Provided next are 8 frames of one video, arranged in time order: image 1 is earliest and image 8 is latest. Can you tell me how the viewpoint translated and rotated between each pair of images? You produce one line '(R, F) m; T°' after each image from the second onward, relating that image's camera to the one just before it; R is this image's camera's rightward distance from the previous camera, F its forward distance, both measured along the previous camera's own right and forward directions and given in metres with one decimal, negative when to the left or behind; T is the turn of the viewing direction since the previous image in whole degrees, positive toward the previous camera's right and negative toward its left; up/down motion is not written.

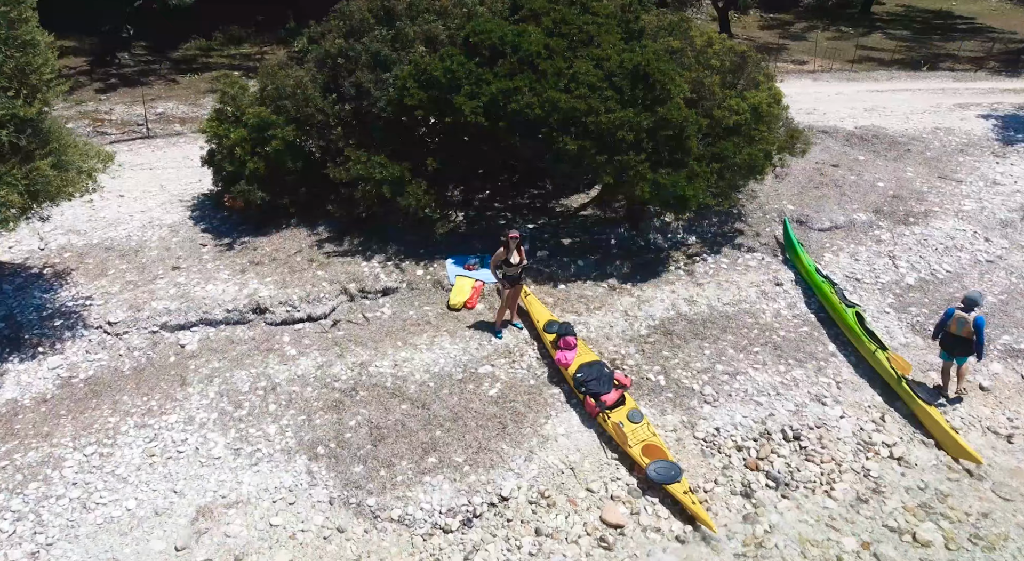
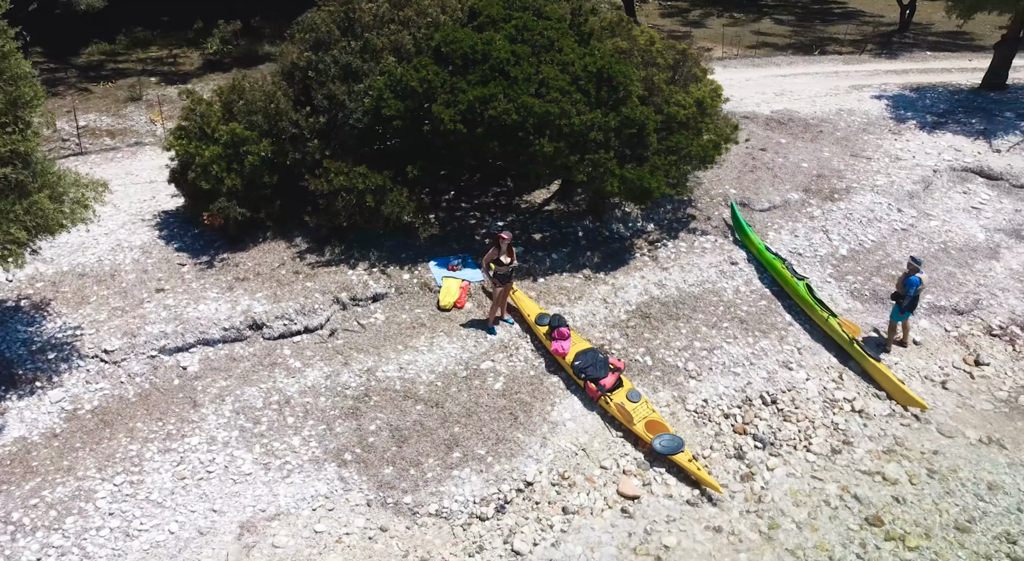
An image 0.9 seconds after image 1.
(-1.7, -0.6) m; +8°
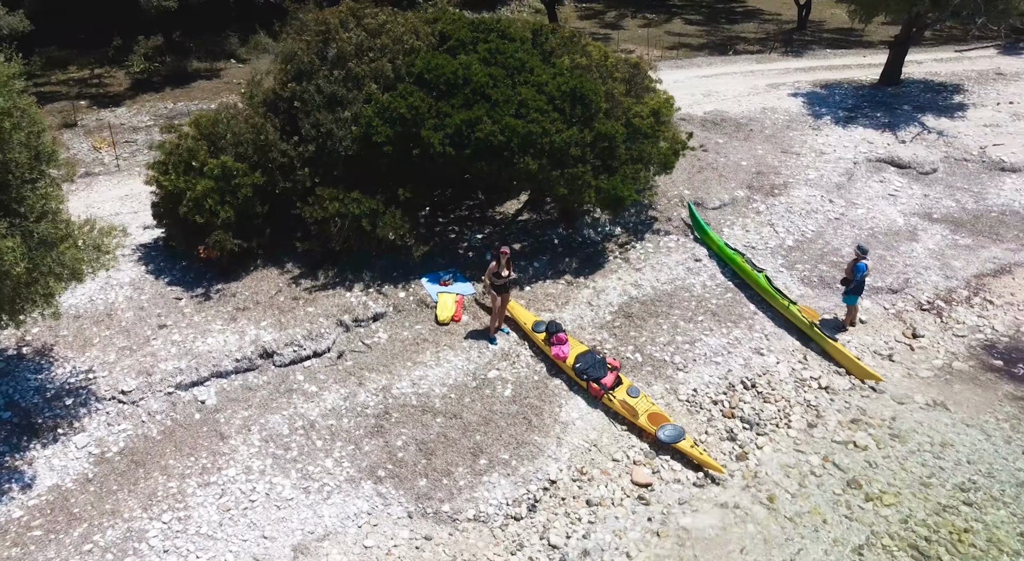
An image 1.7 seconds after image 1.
(-1.7, -0.7) m; +7°
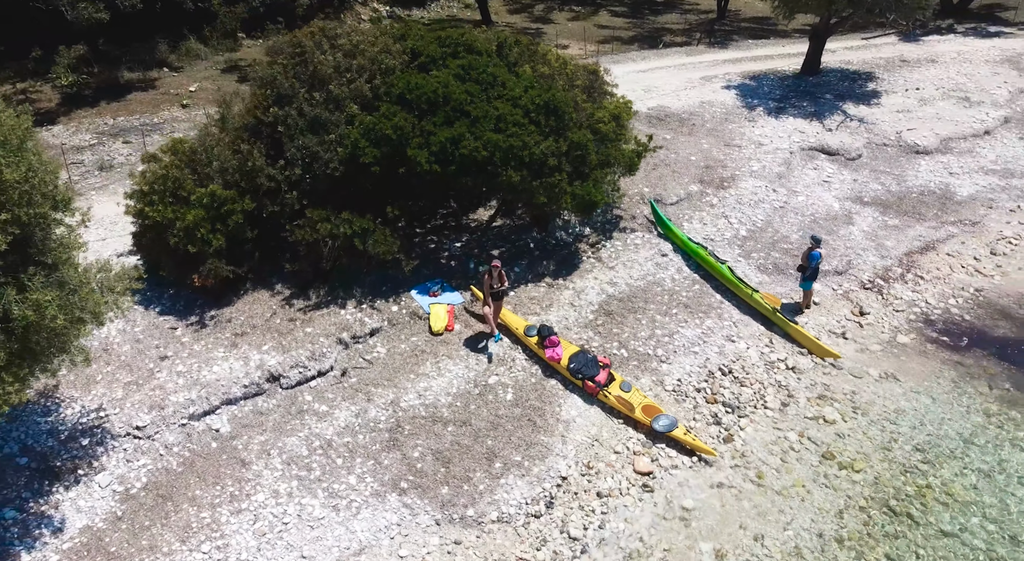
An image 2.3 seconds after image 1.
(-1.4, -0.6) m; +6°
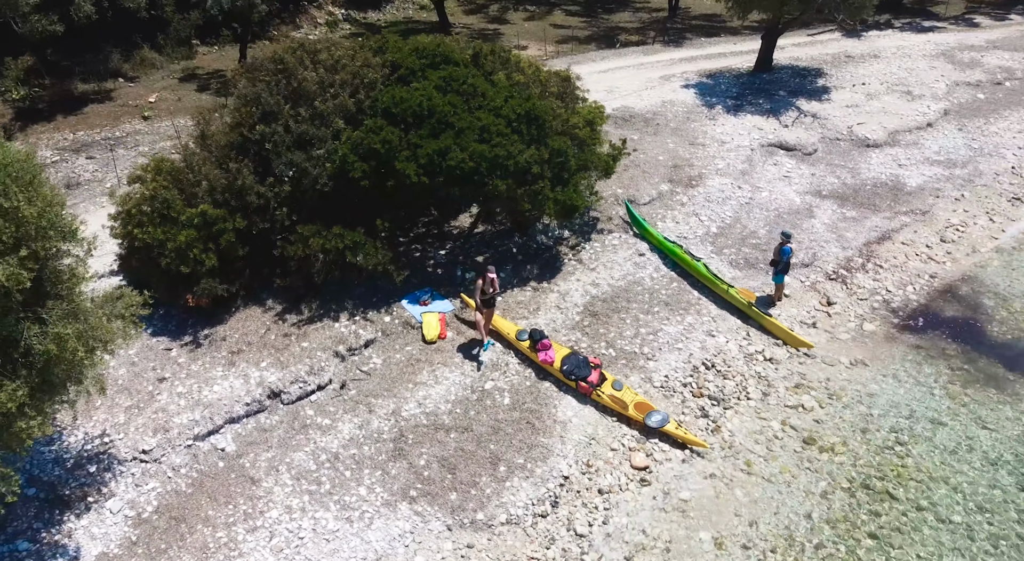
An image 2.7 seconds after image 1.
(-0.8, -0.4) m; +4°
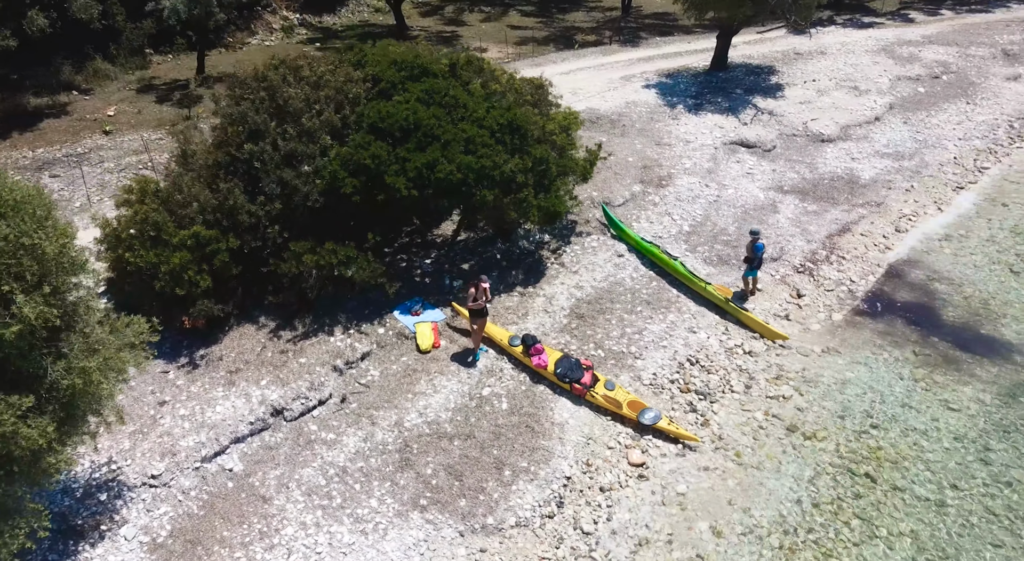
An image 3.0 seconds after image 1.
(-0.9, -0.4) m; +4°
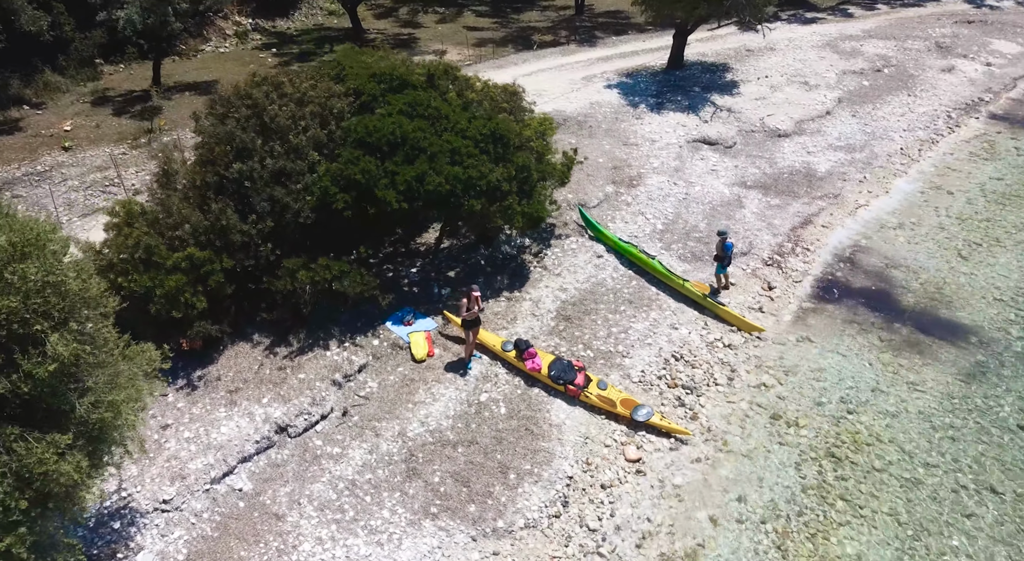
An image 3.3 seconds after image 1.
(-0.9, -0.3) m; +4°
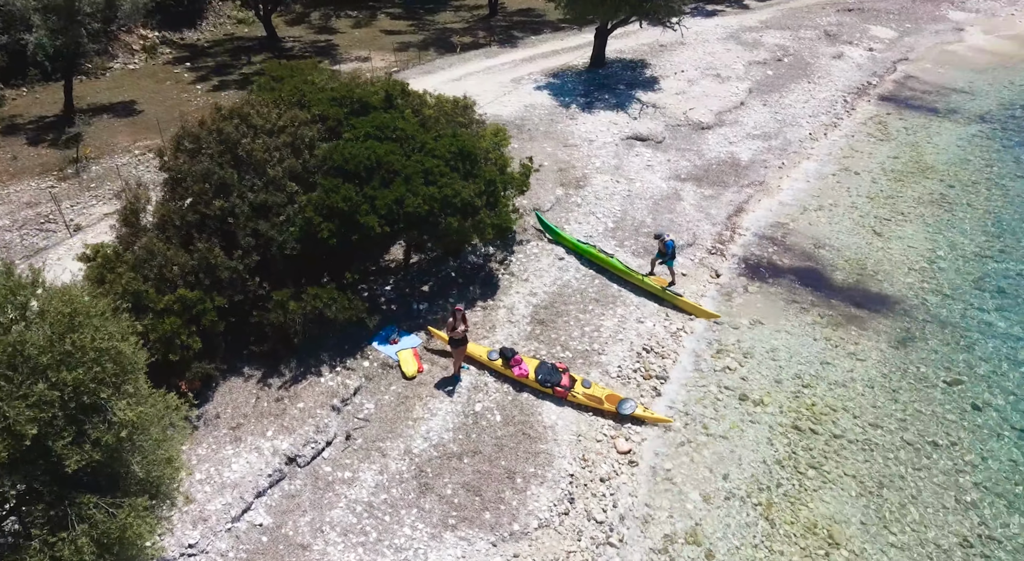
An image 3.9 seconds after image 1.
(-1.7, -0.6) m; +7°
